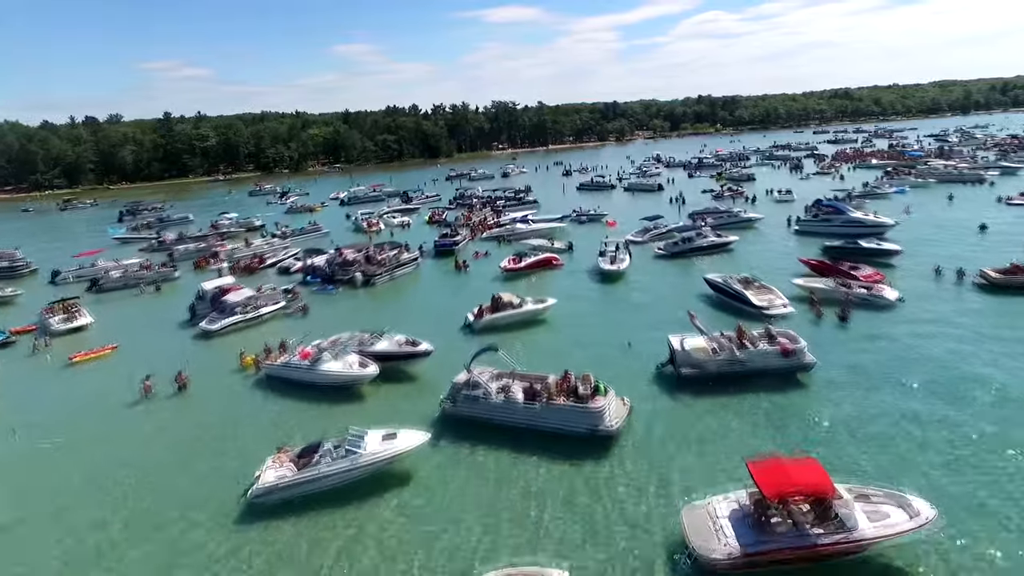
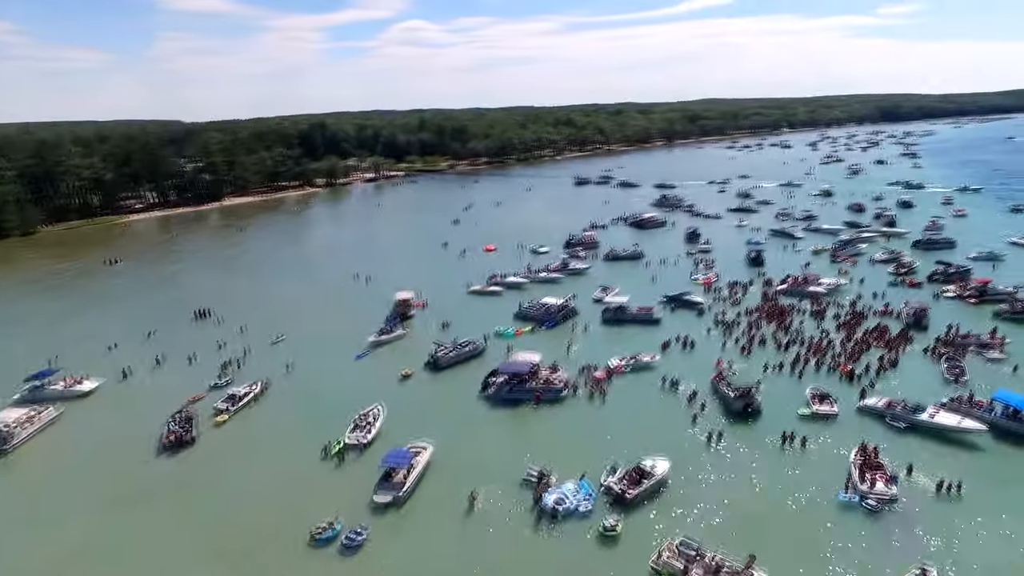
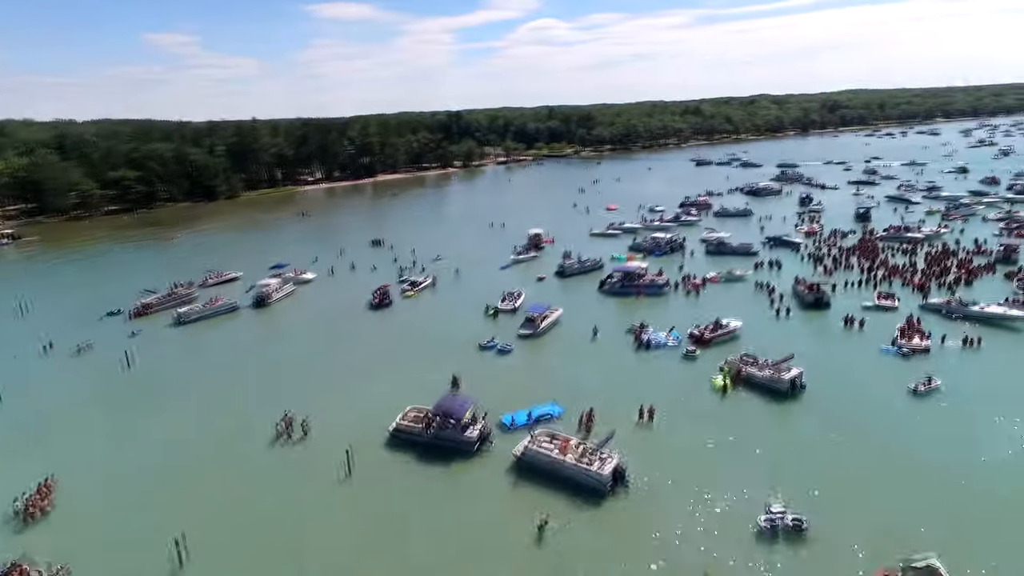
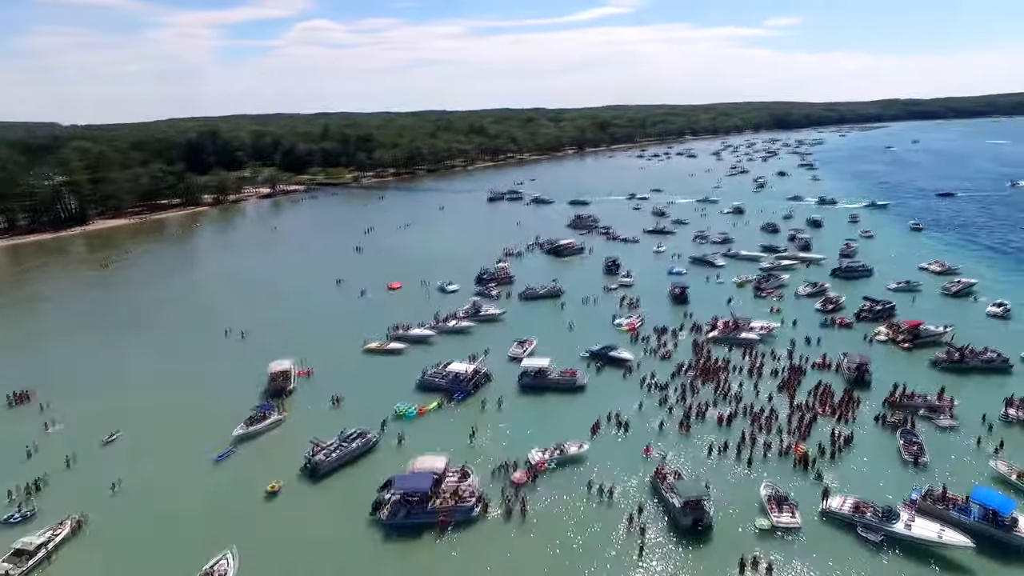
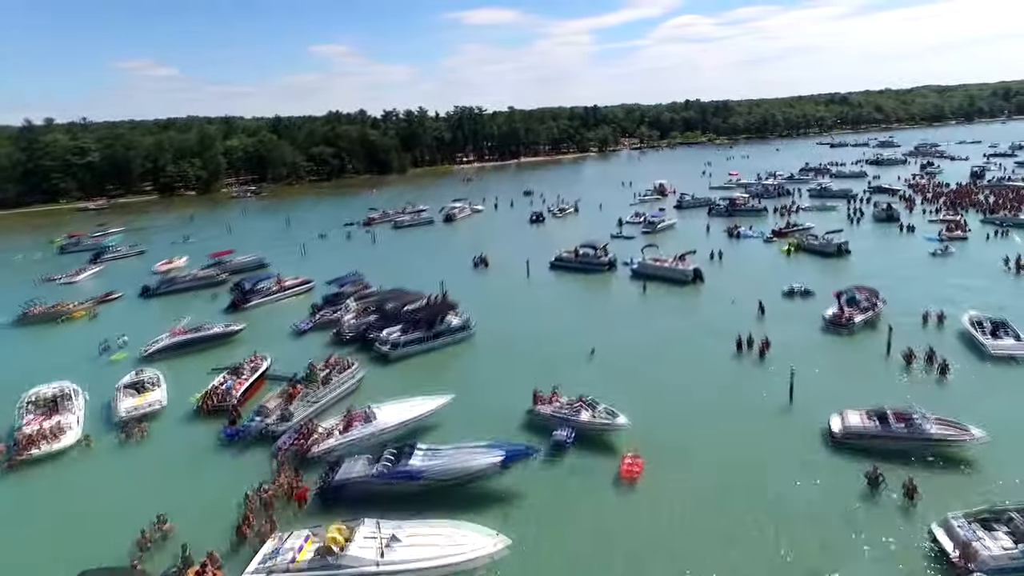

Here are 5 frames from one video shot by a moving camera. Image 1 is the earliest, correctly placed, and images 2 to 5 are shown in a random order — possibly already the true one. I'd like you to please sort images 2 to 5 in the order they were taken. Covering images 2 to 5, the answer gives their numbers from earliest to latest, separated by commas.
5, 3, 2, 4
